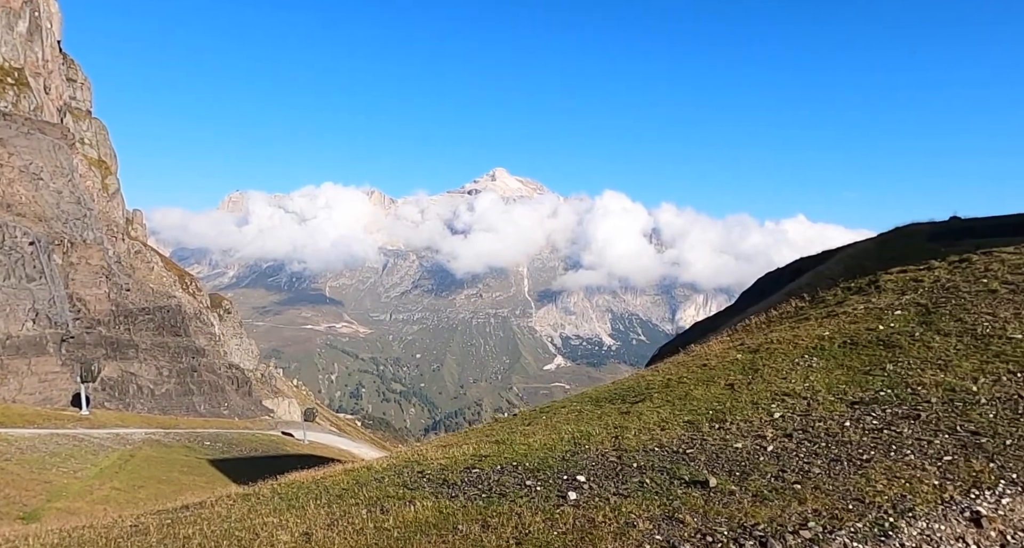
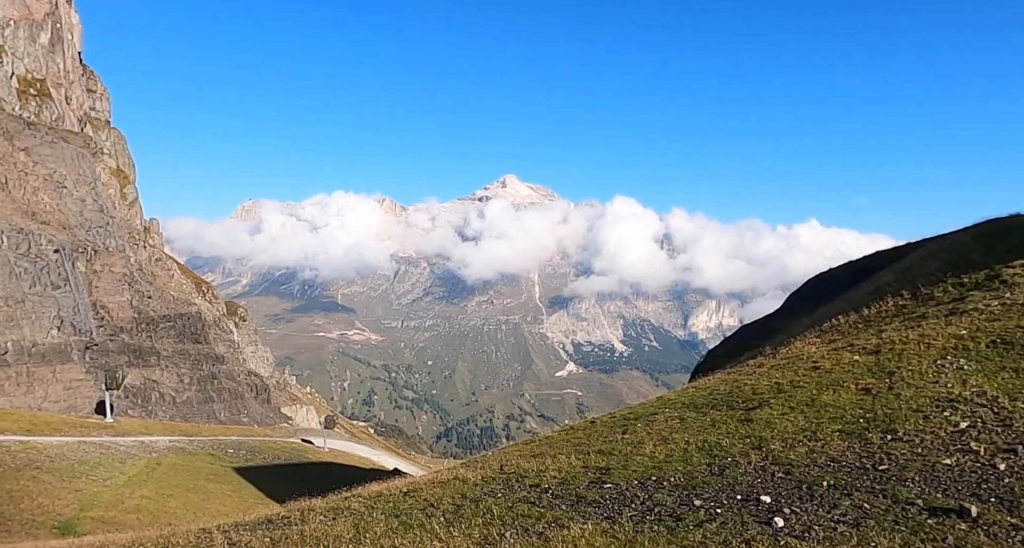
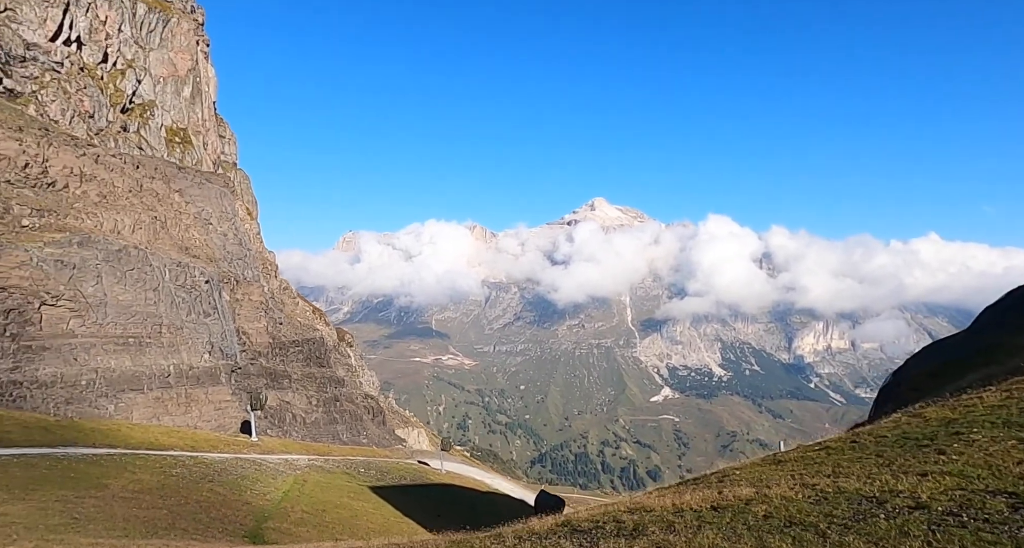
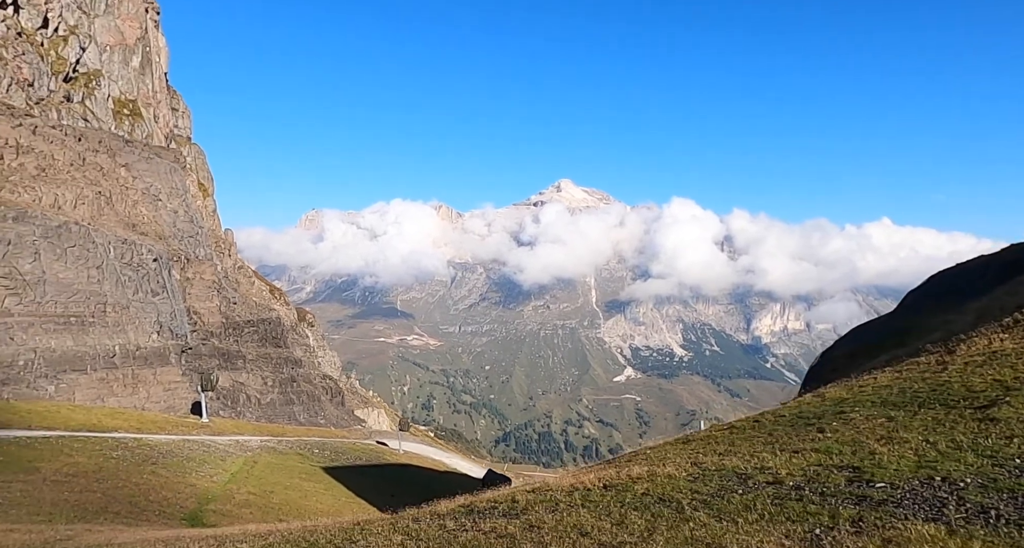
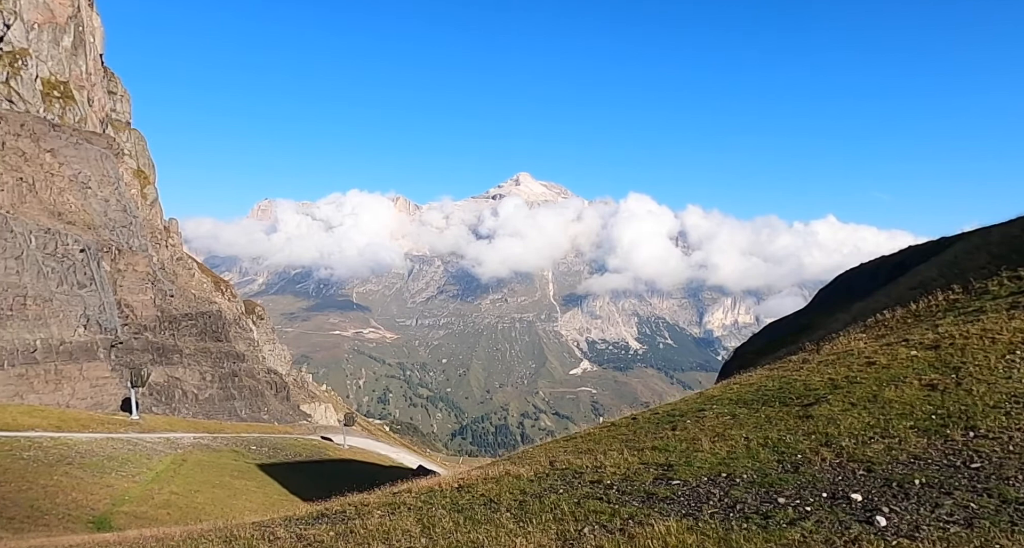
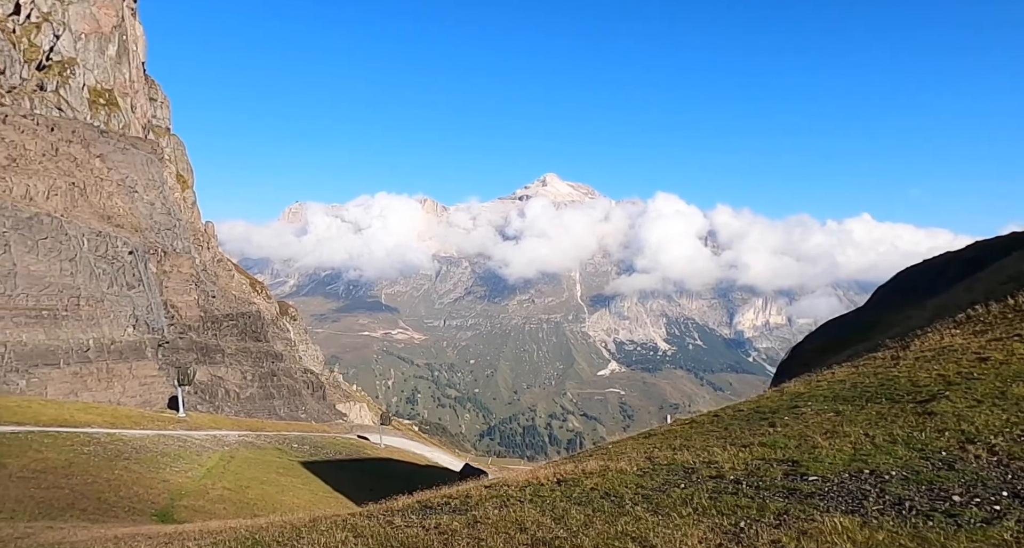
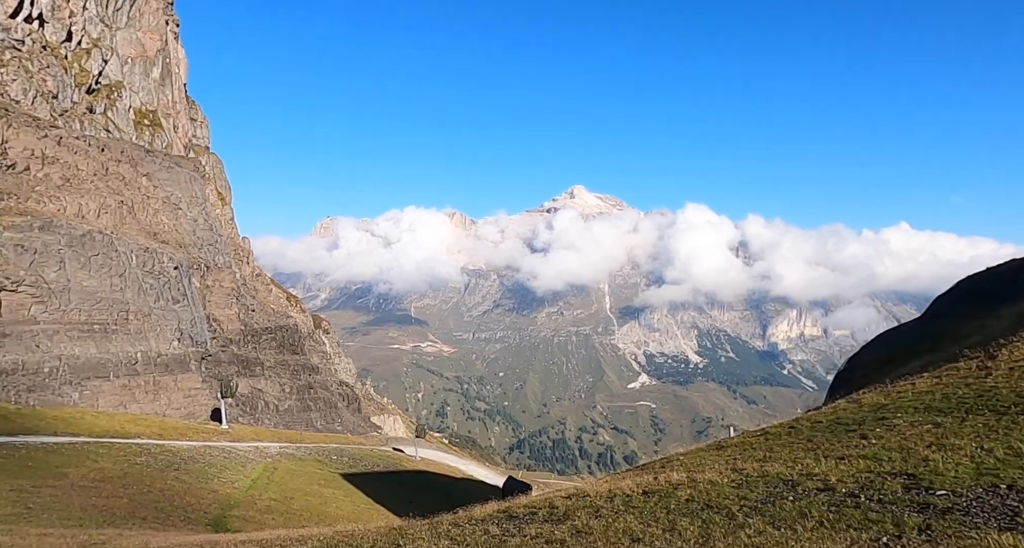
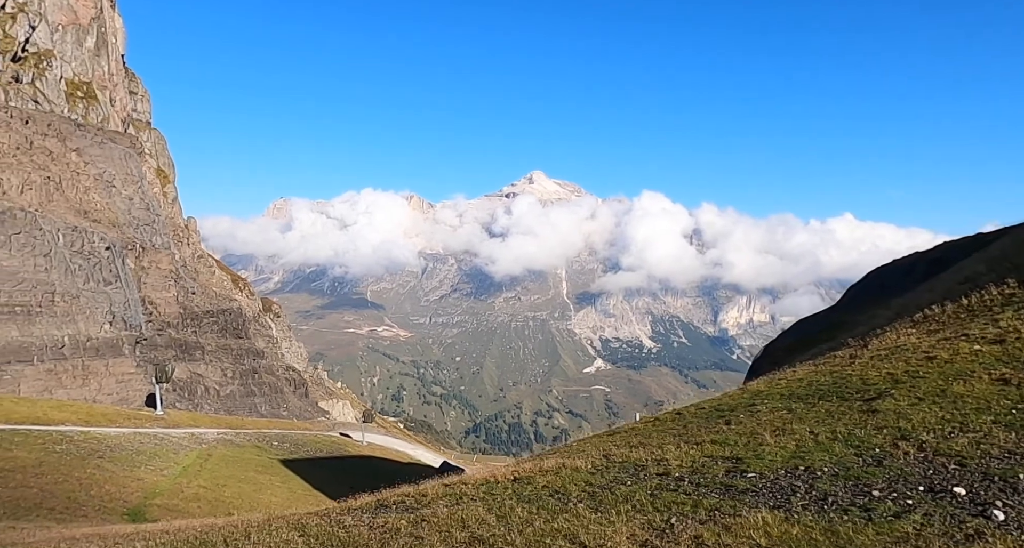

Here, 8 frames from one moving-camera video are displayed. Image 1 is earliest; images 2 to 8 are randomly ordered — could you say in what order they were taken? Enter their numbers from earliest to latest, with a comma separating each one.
2, 5, 8, 6, 4, 7, 3
